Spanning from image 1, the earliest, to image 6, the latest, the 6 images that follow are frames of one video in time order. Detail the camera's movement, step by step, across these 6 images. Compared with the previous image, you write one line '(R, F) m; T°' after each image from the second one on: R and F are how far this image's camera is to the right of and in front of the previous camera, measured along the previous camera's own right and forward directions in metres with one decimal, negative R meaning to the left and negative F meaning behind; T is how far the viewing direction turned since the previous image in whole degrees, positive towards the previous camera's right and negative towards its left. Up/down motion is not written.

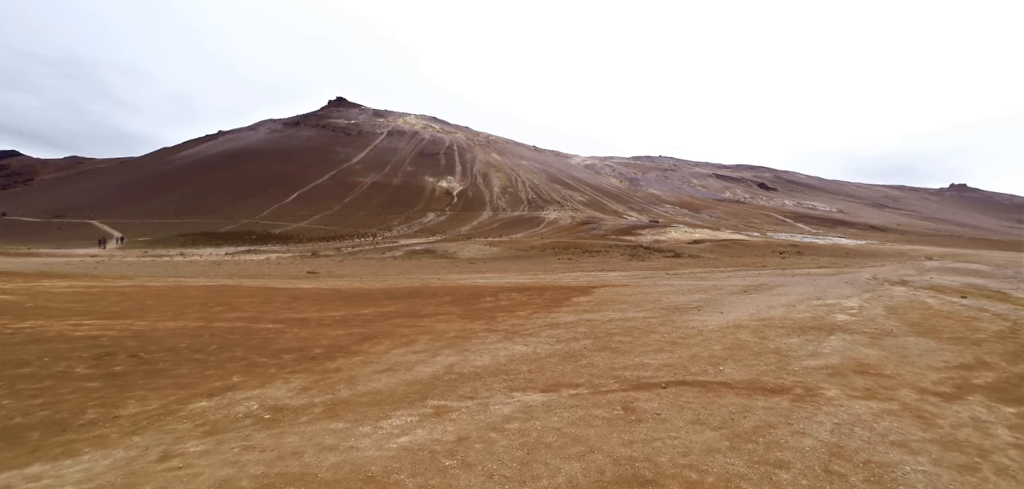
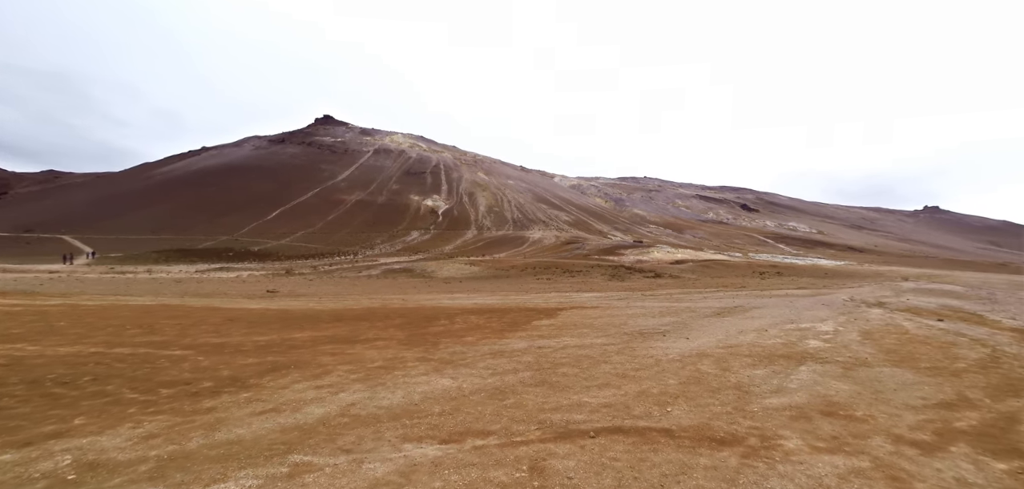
(+1.2, +1.1) m; +1°
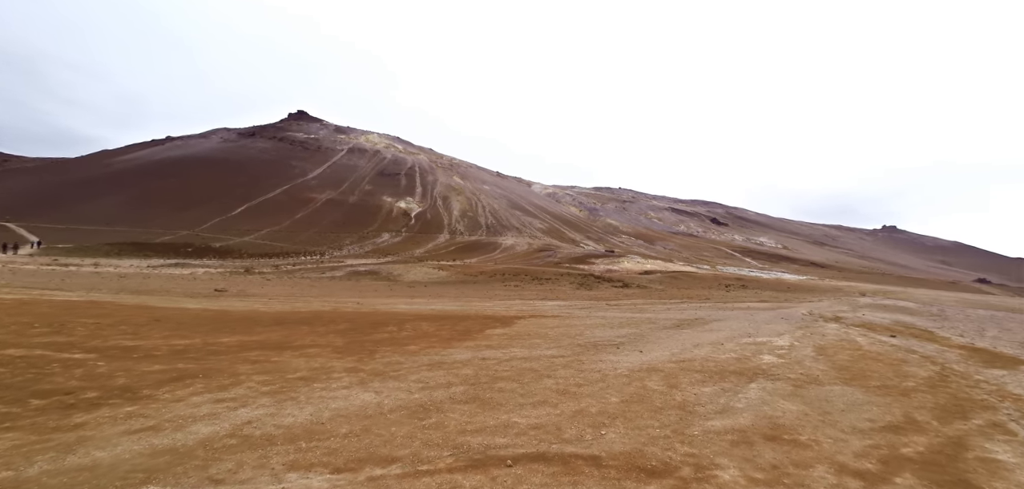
(+0.7, +0.6) m; +3°
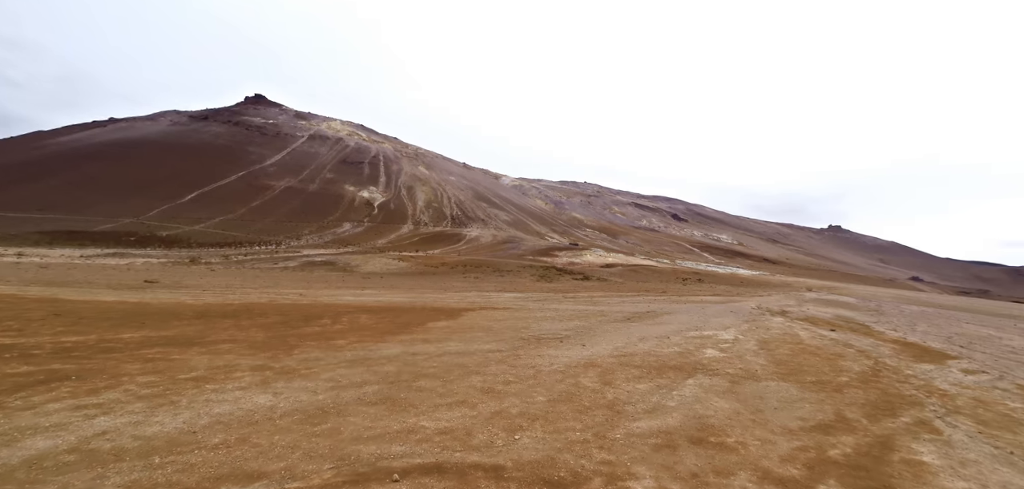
(+0.8, +0.6) m; +4°
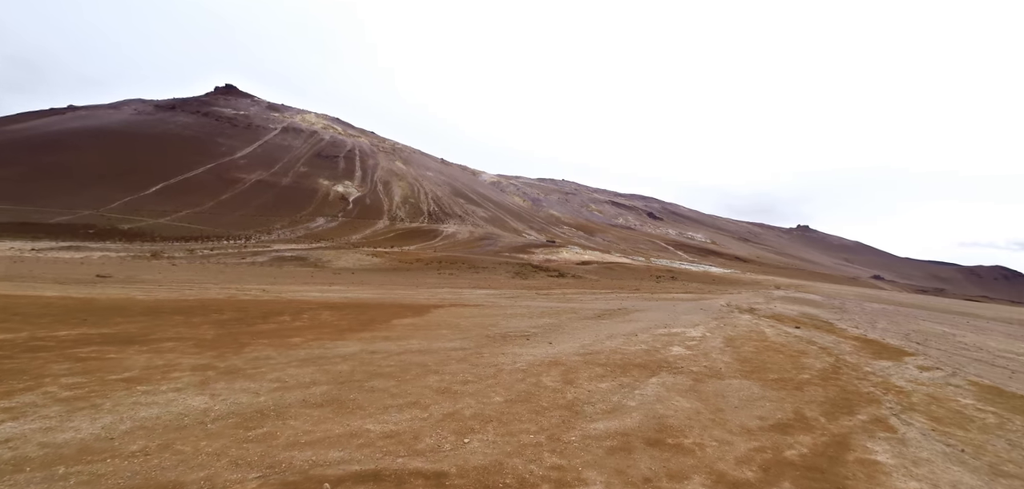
(+0.3, +0.3) m; +3°
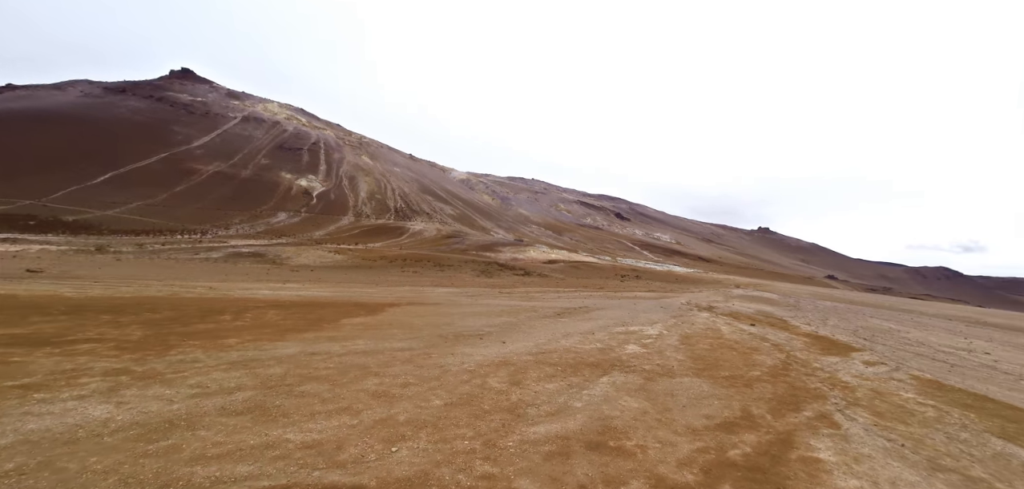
(+0.4, +0.3) m; +4°
